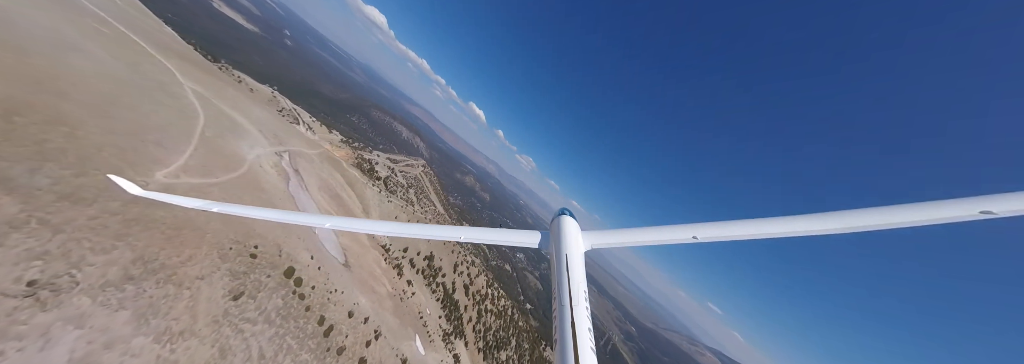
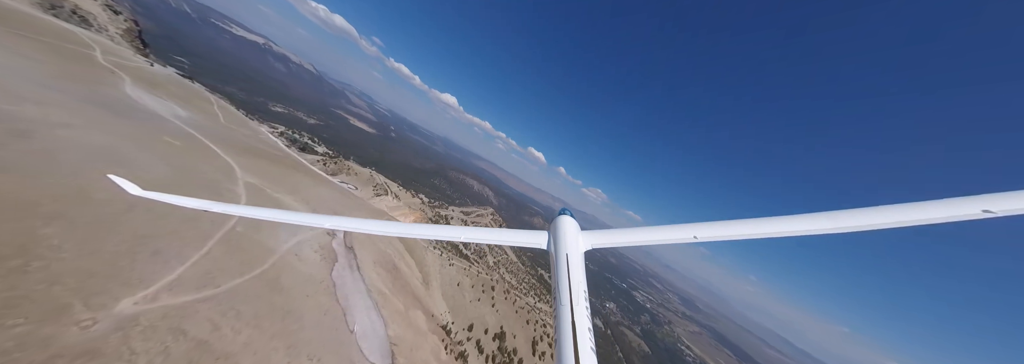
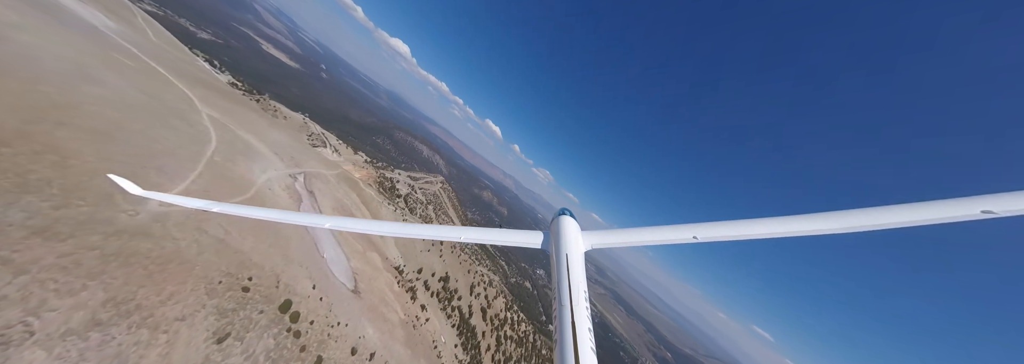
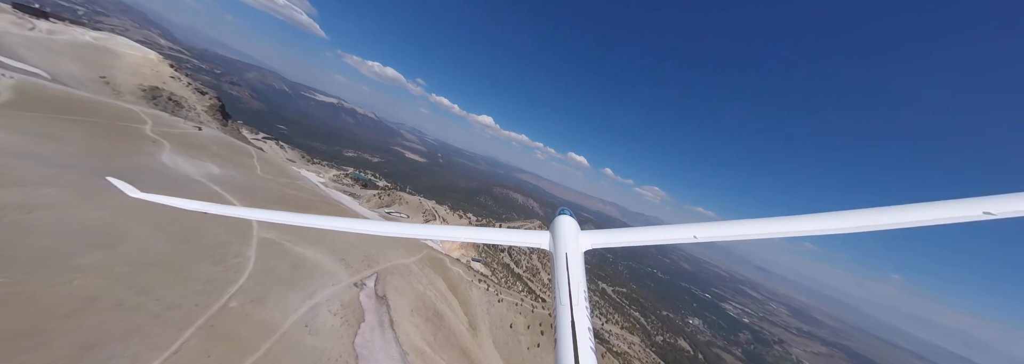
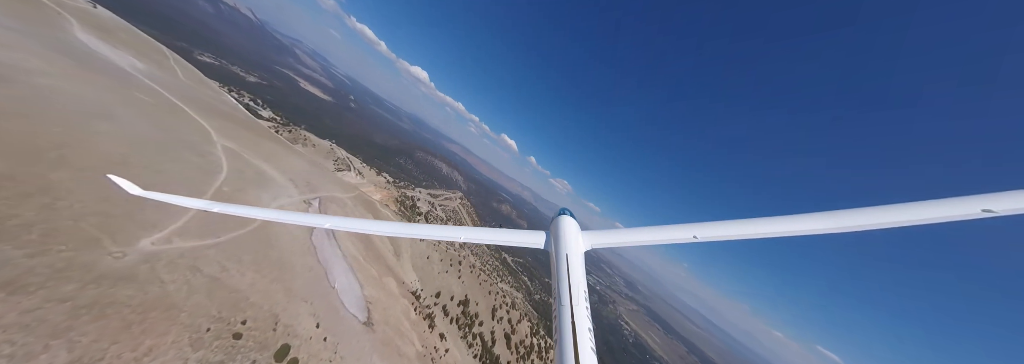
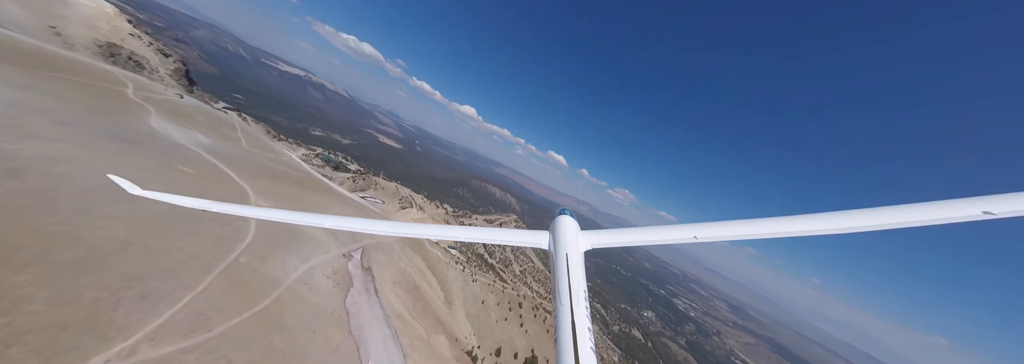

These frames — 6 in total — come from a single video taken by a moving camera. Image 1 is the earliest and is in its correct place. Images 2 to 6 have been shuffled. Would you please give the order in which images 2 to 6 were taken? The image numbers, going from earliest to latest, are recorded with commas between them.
3, 5, 2, 6, 4
